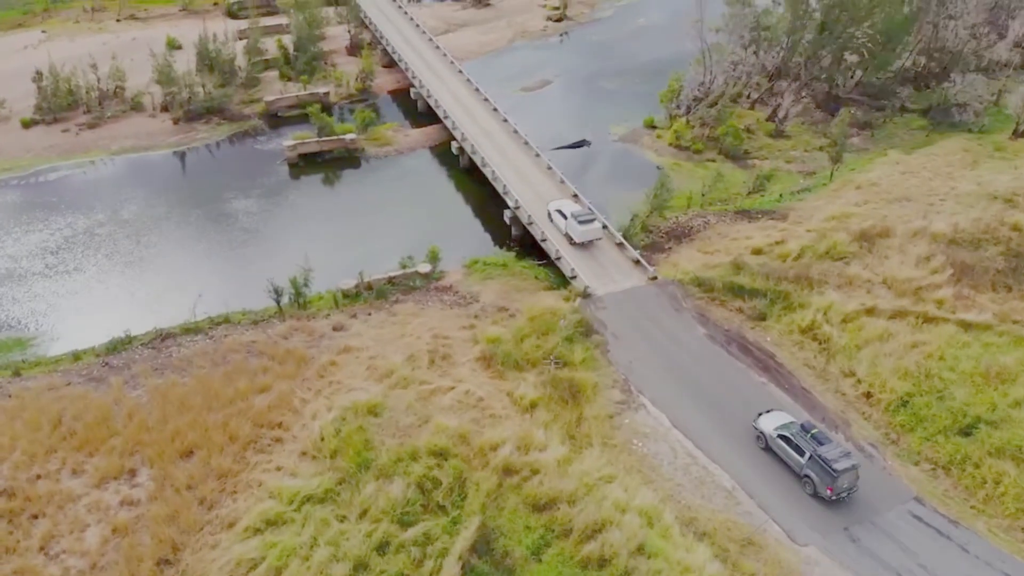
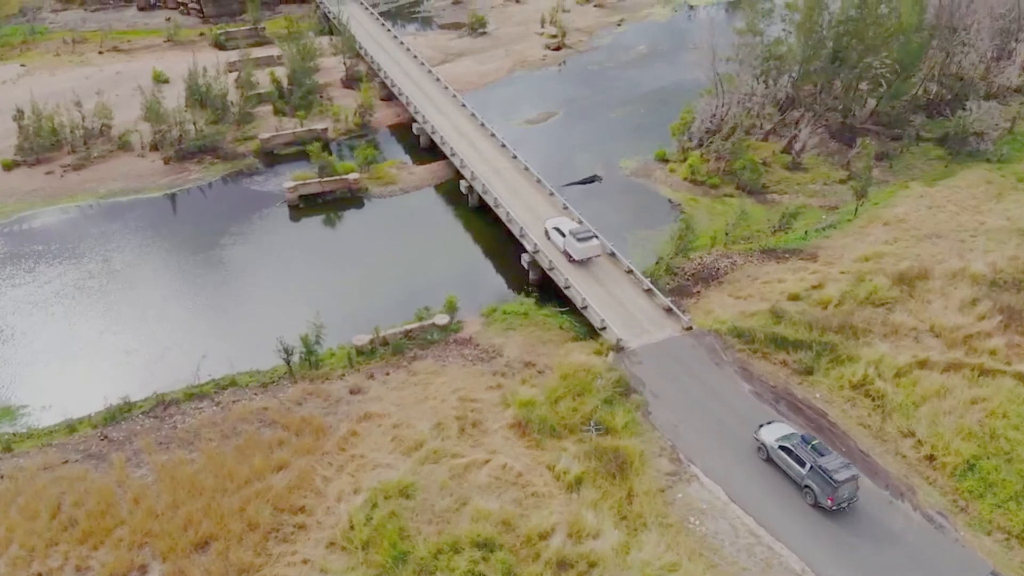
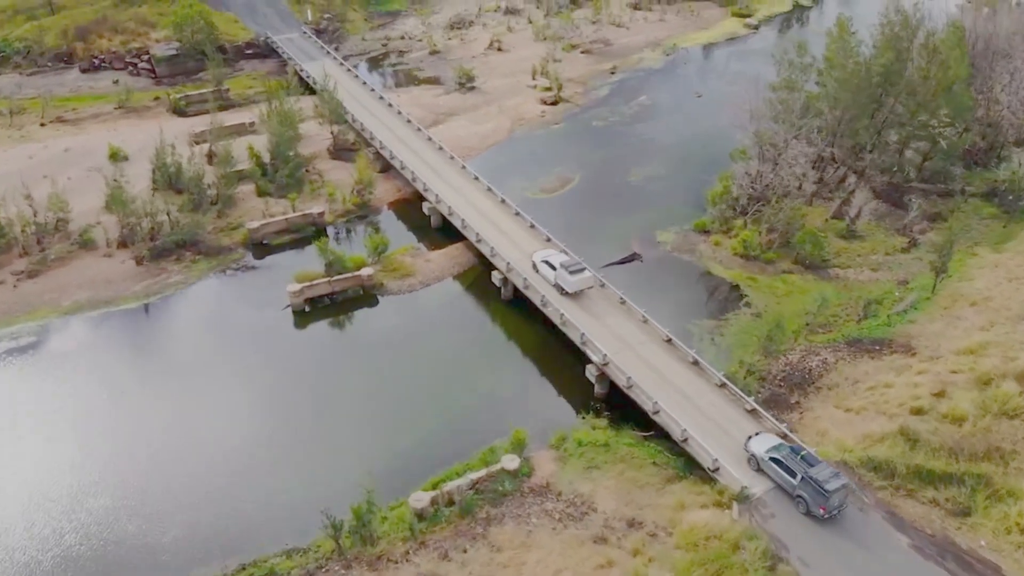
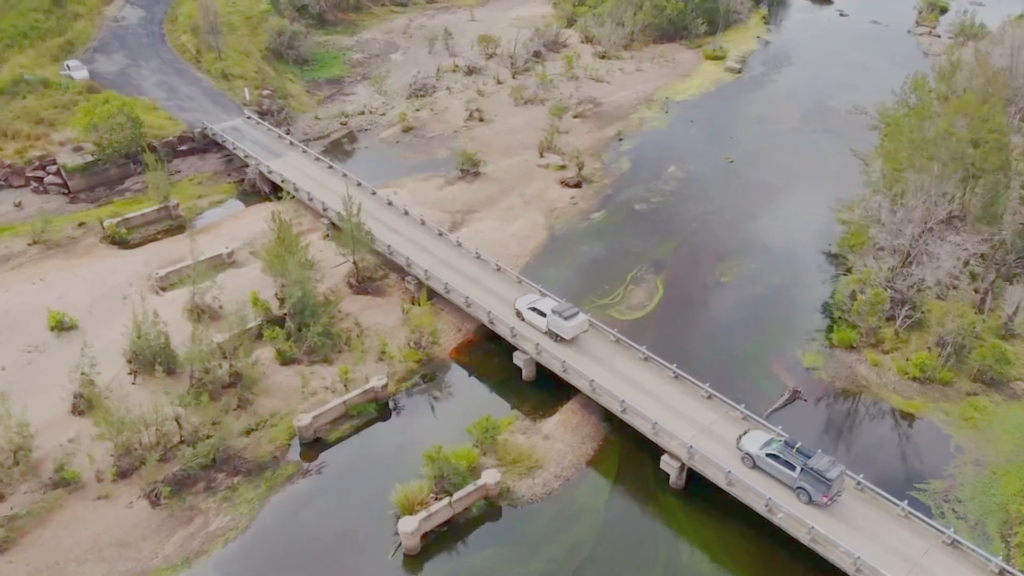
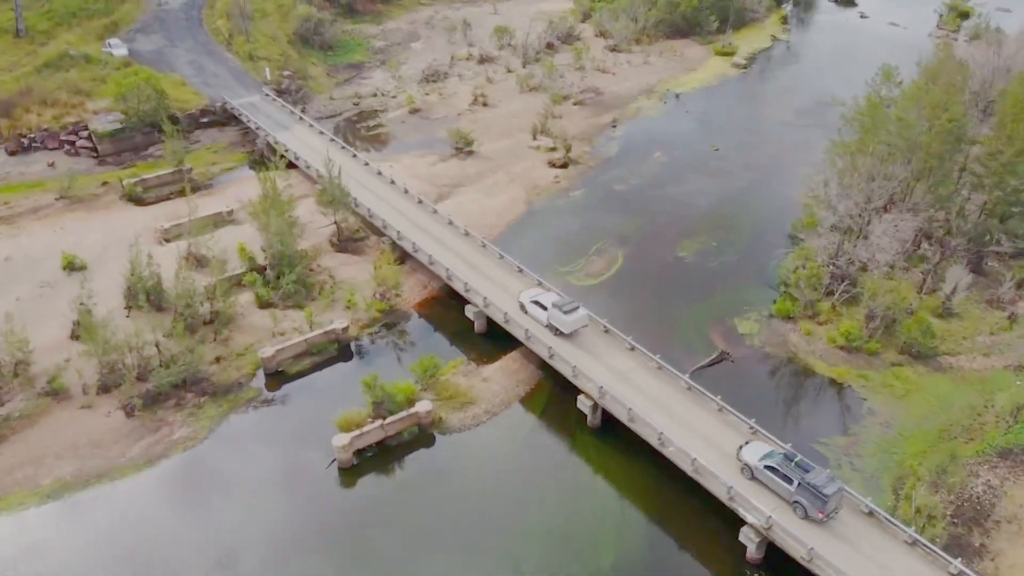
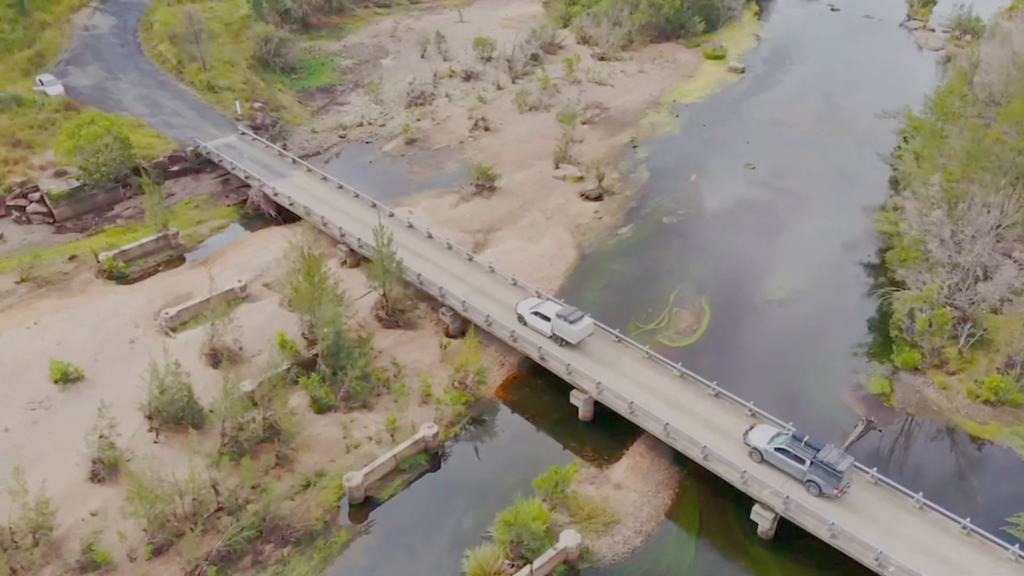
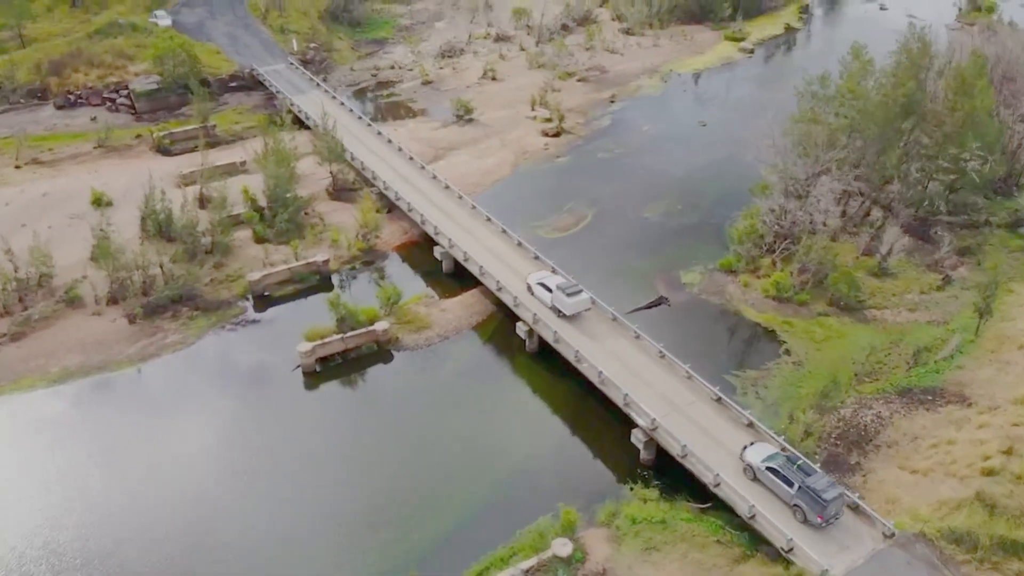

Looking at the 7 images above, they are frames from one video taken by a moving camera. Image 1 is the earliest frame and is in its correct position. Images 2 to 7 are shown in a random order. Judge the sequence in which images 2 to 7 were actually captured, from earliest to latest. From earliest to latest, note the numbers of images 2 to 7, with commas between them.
2, 3, 7, 5, 4, 6
